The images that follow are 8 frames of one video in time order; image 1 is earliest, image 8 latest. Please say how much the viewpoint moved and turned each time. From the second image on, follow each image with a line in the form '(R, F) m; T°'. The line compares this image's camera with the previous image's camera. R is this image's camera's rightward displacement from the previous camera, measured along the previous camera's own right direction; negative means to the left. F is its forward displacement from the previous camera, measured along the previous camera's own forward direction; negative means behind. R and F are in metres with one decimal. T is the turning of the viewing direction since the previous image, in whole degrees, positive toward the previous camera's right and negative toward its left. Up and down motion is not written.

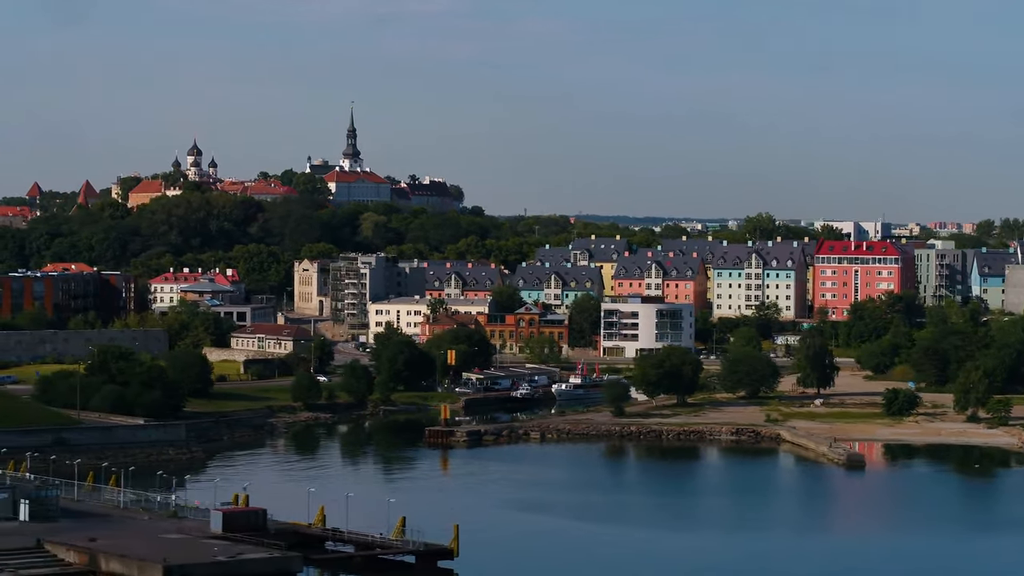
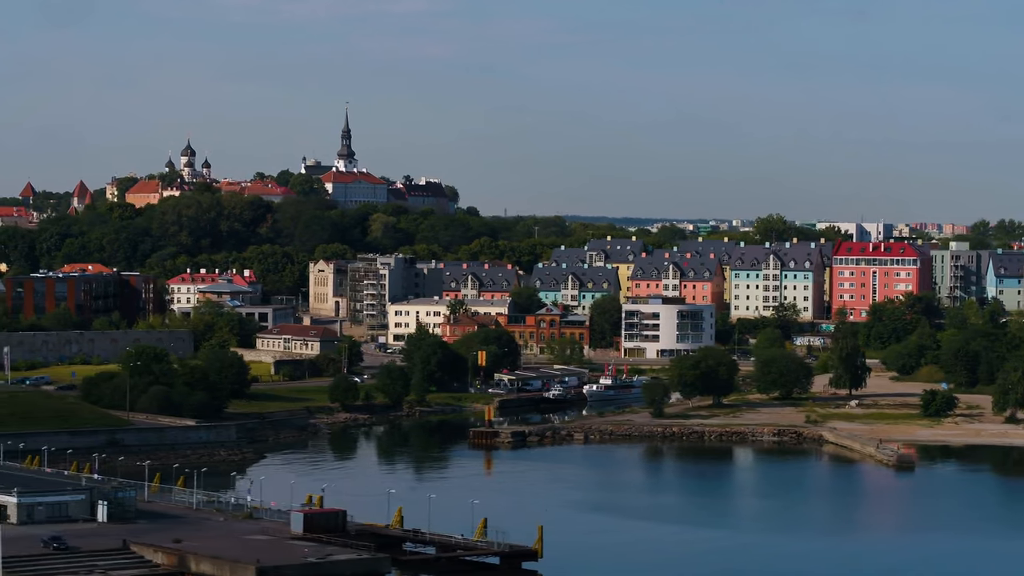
(-0.8, 0.0) m; 0°
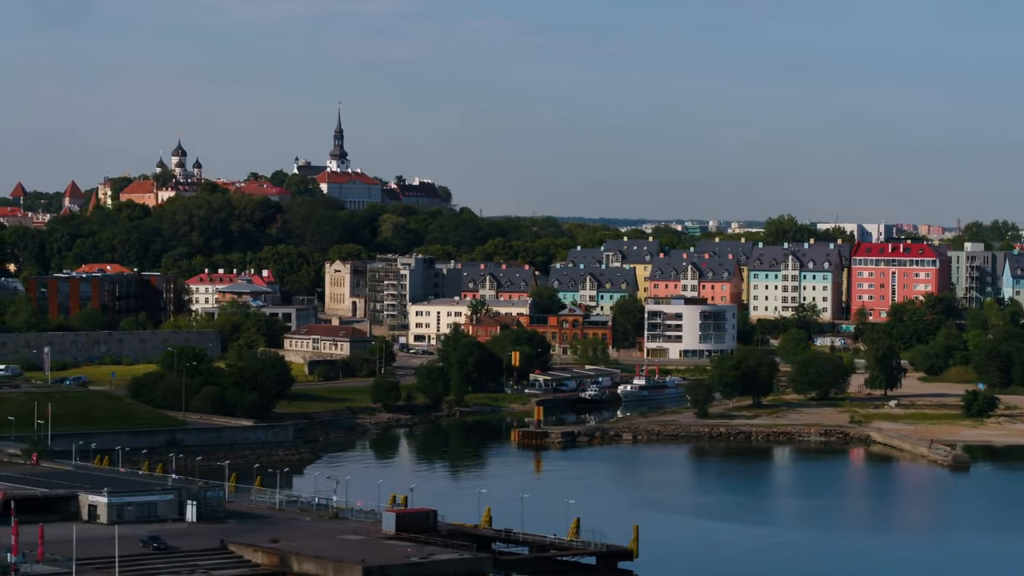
(-0.9, 0.0) m; 0°
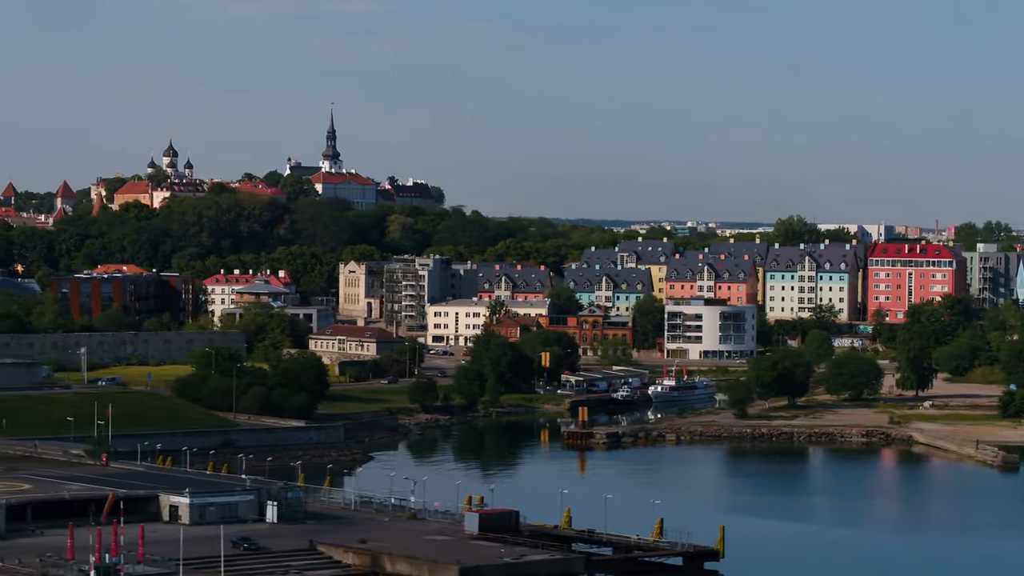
(-0.8, 0.0) m; 0°
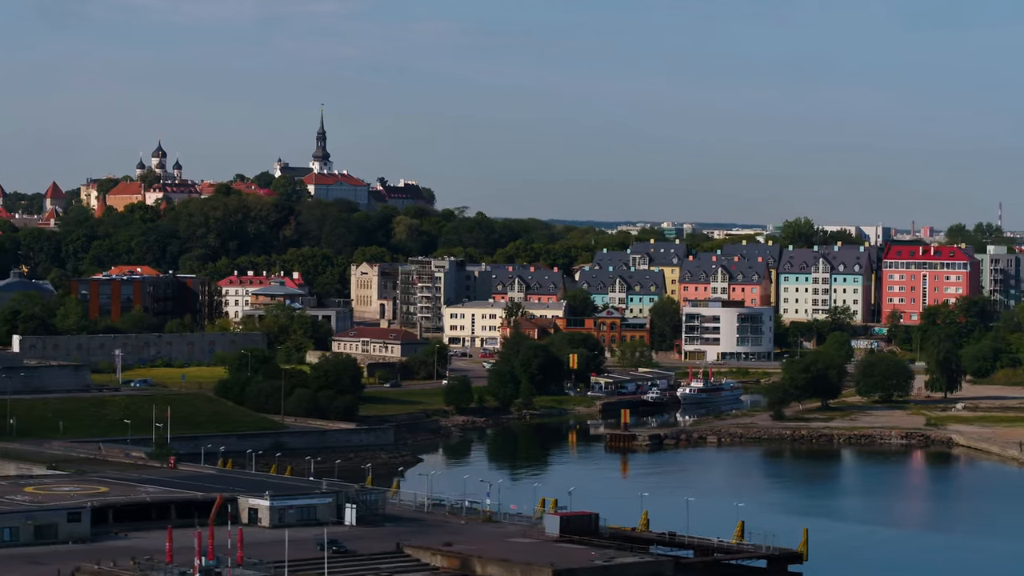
(-0.8, 0.0) m; 0°
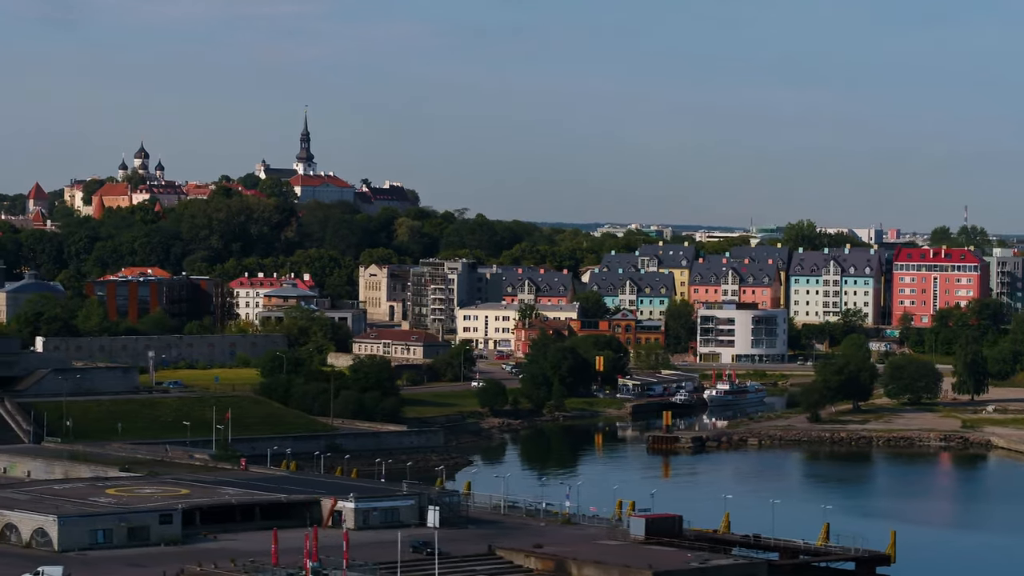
(-0.9, 0.0) m; +1°
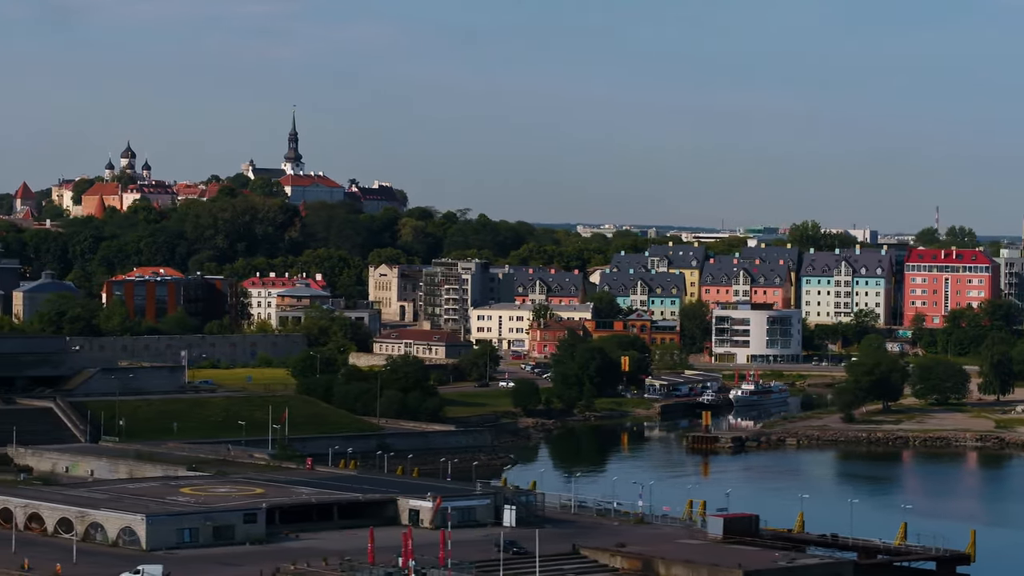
(-0.8, 0.0) m; 0°
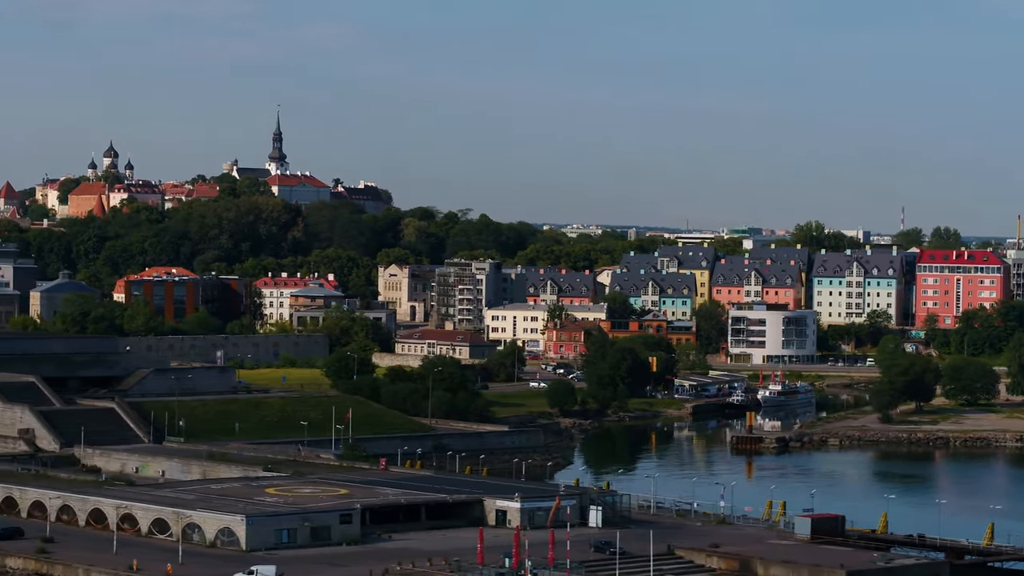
(-1.0, 0.0) m; +1°
